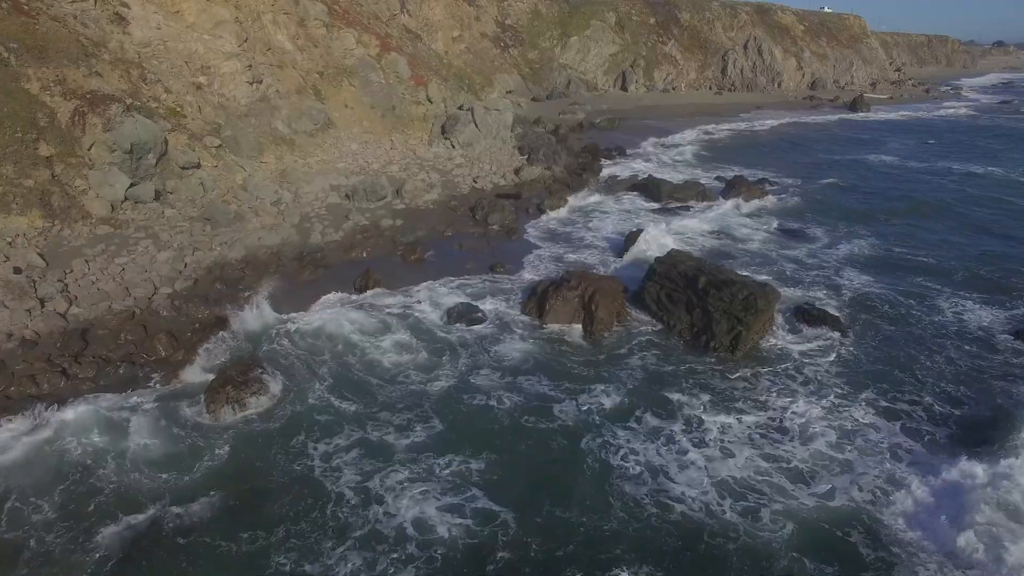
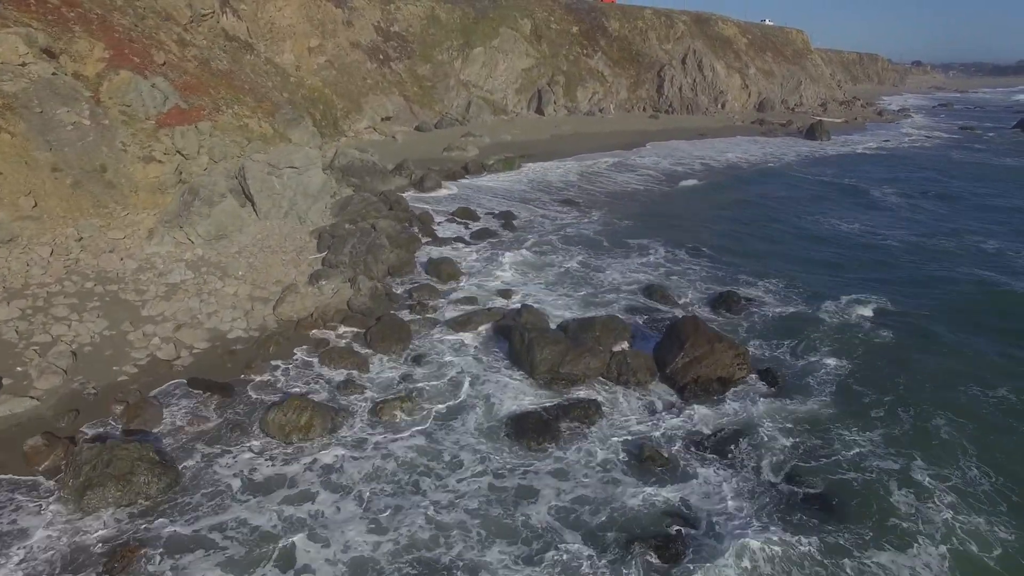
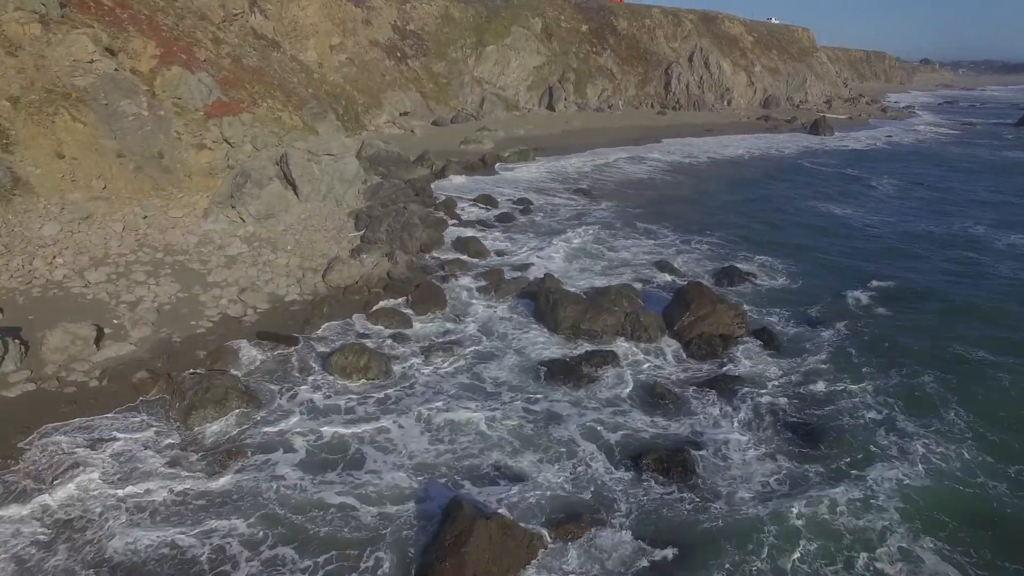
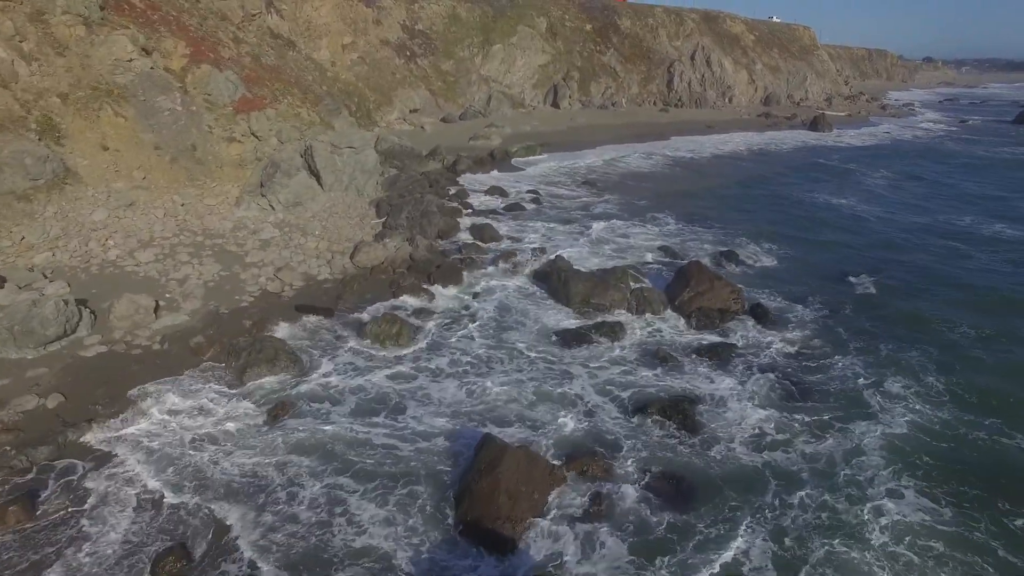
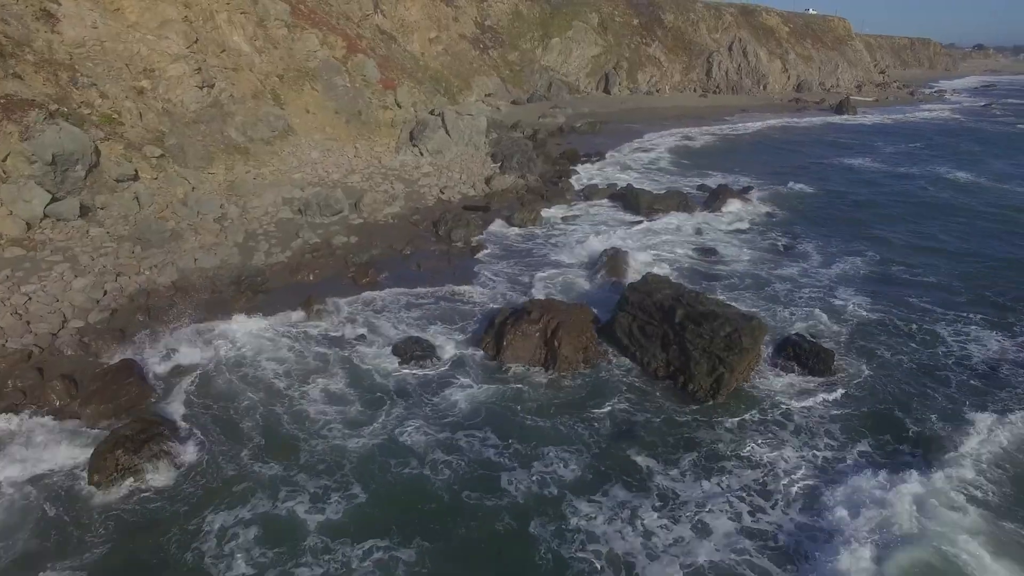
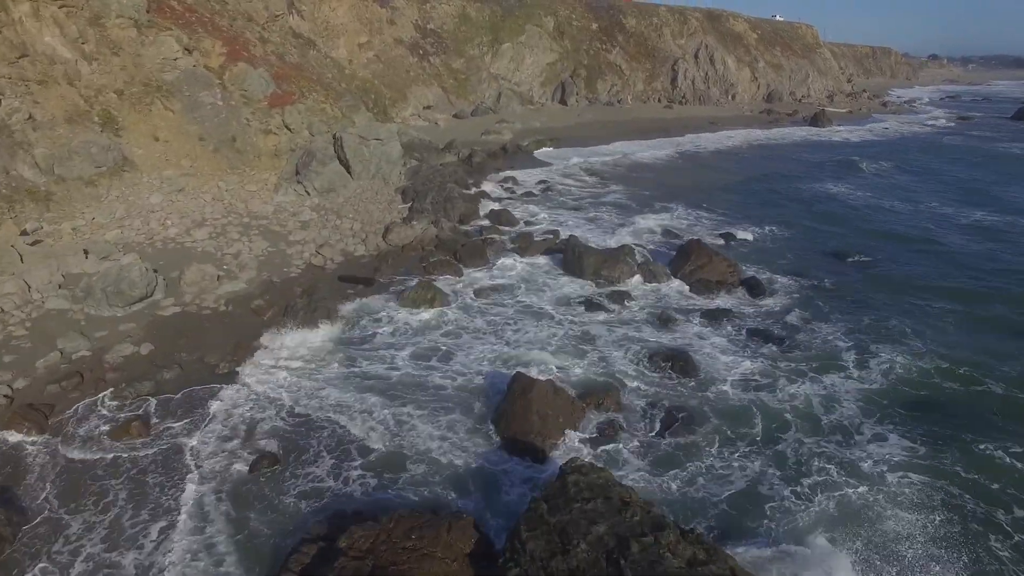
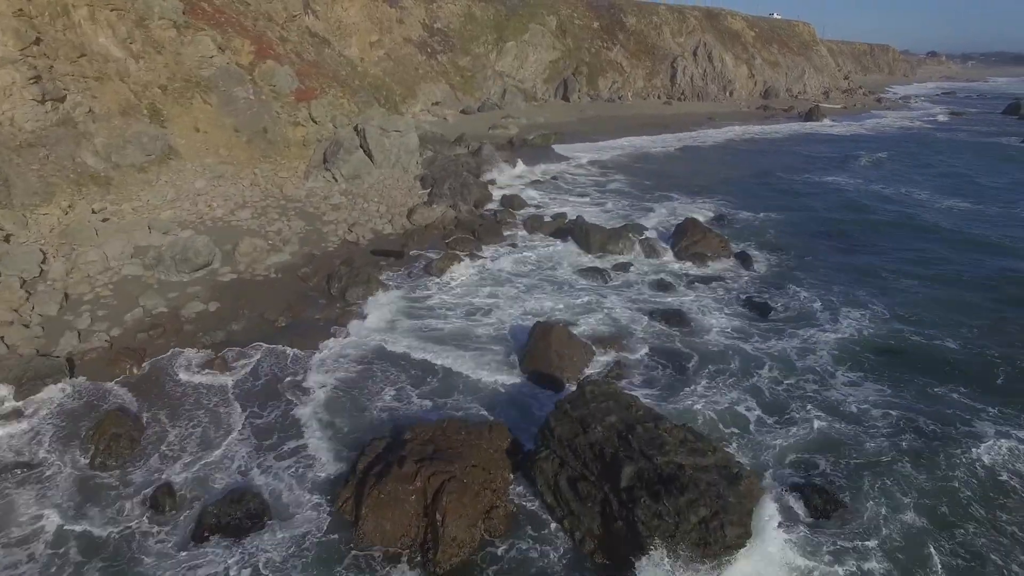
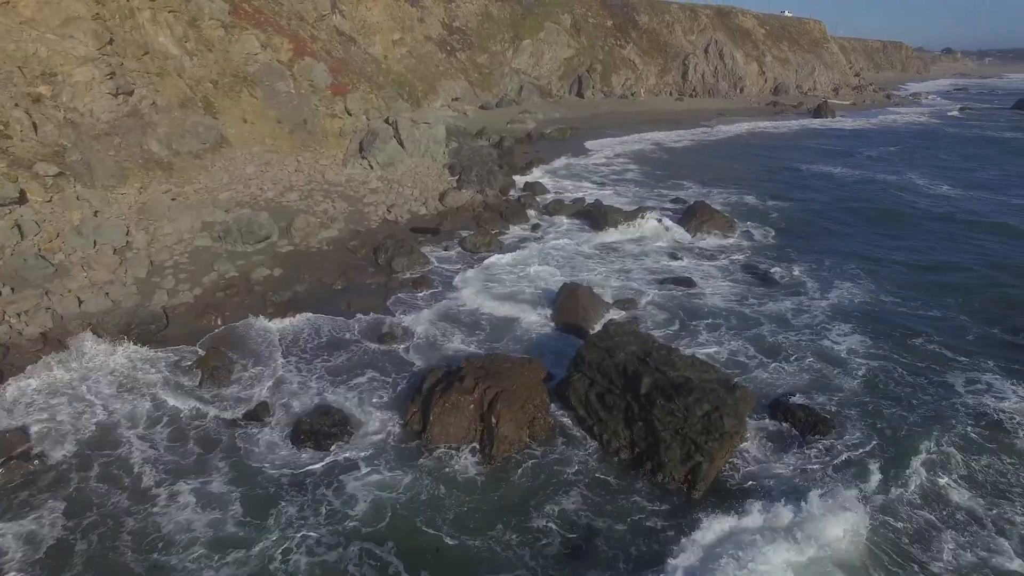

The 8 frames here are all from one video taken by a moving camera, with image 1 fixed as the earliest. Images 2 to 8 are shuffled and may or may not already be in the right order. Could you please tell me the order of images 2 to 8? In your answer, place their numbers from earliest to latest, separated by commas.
5, 8, 7, 6, 4, 3, 2
